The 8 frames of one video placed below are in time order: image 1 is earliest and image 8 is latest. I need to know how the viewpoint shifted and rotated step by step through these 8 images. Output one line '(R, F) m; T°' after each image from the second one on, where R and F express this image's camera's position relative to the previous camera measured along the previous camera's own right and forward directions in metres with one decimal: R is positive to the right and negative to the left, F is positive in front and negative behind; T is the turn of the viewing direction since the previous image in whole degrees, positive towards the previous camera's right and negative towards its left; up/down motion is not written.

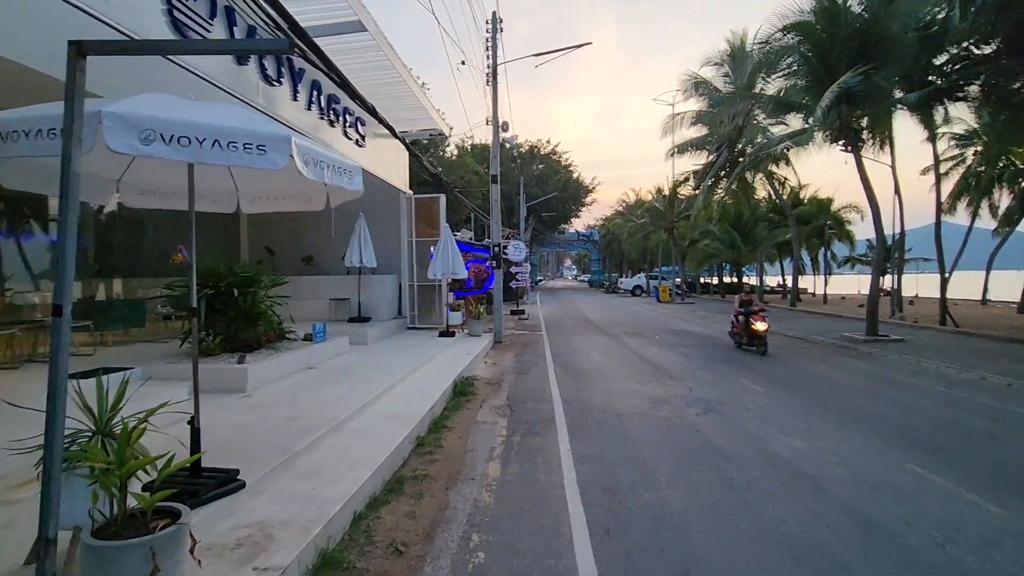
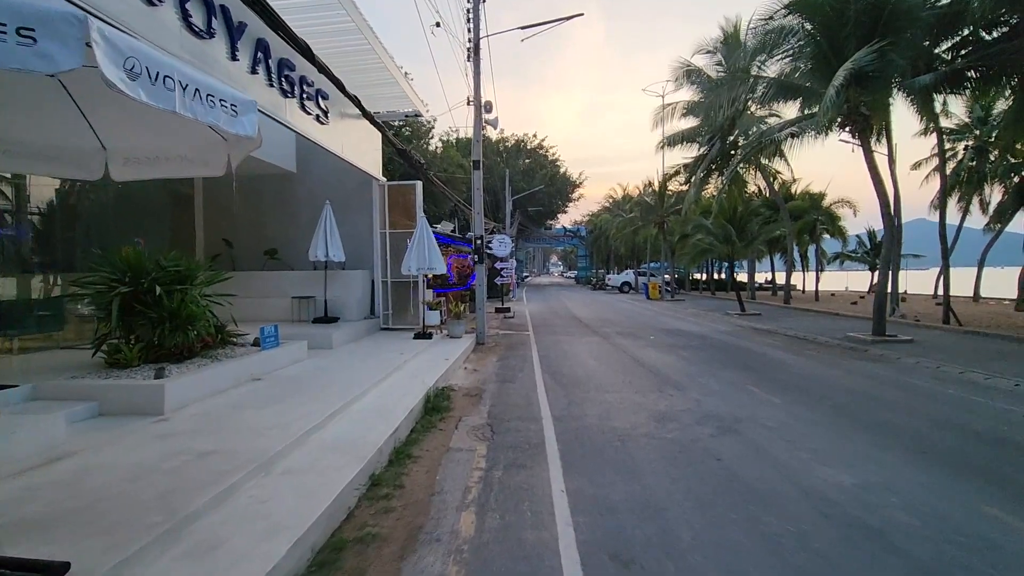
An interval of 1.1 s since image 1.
(0.0, +1.1) m; +1°
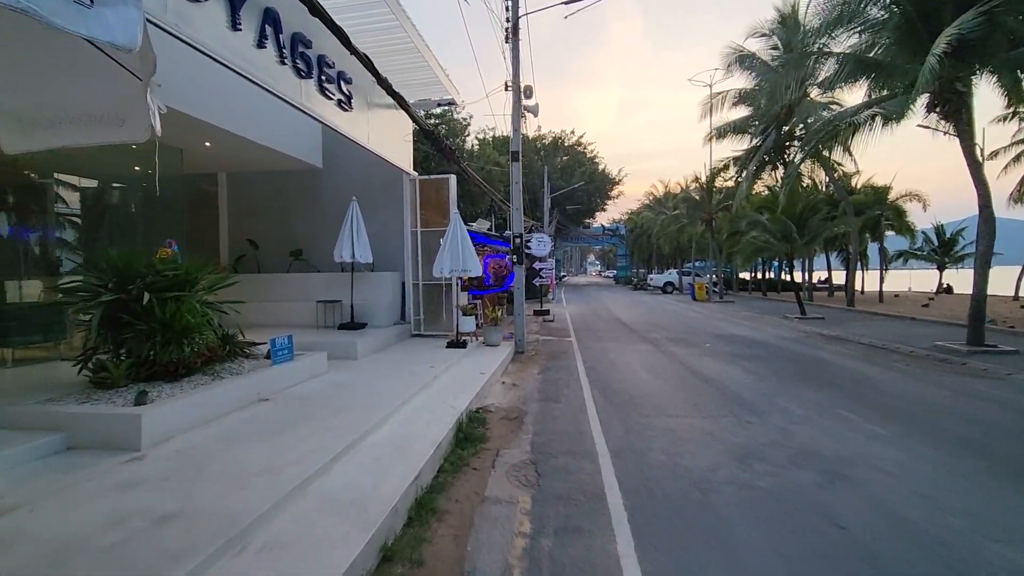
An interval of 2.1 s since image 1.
(-0.1, +1.0) m; -4°
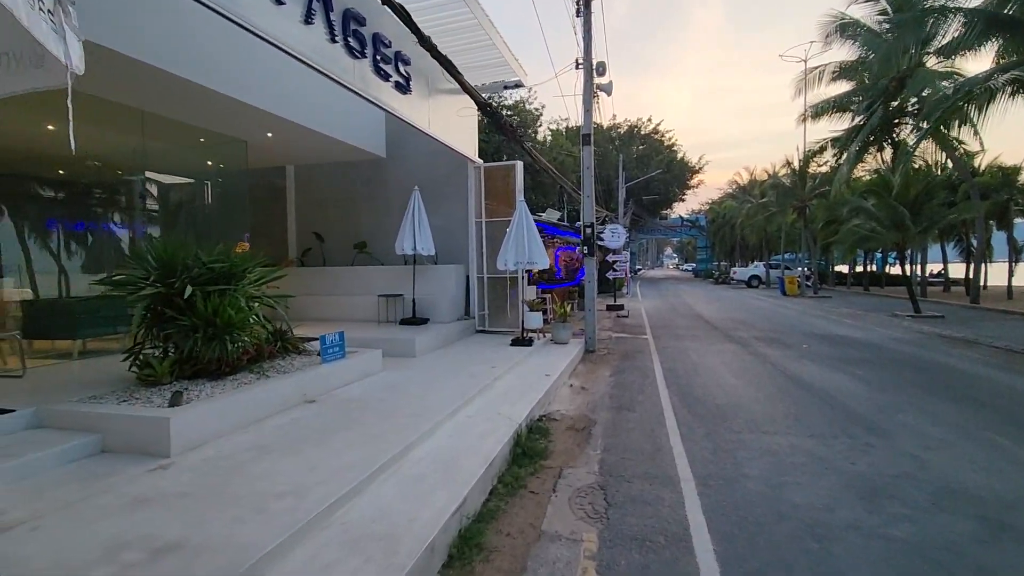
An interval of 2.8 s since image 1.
(+0.1, +0.7) m; -8°
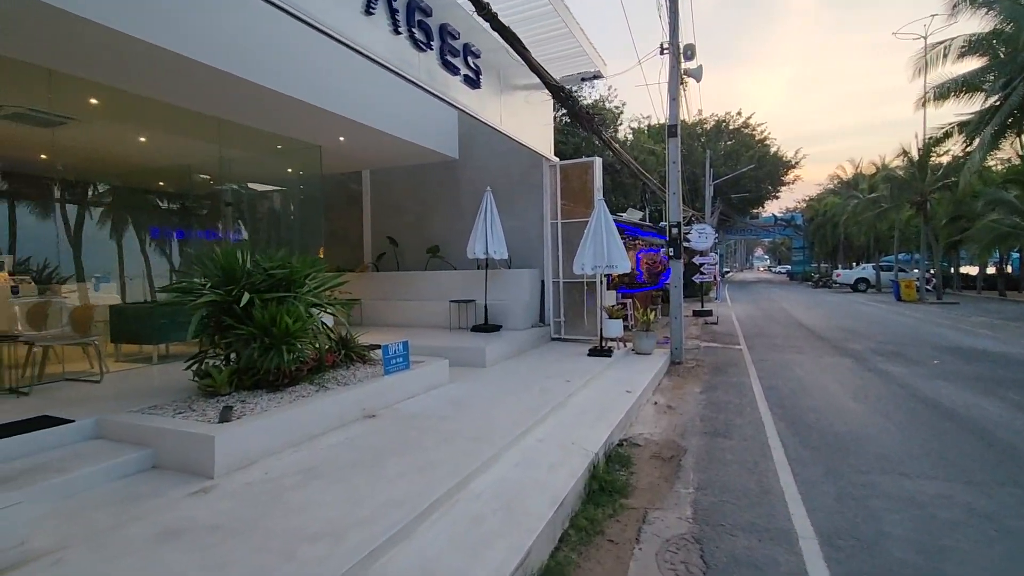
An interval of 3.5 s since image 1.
(0.0, +0.6) m; -8°
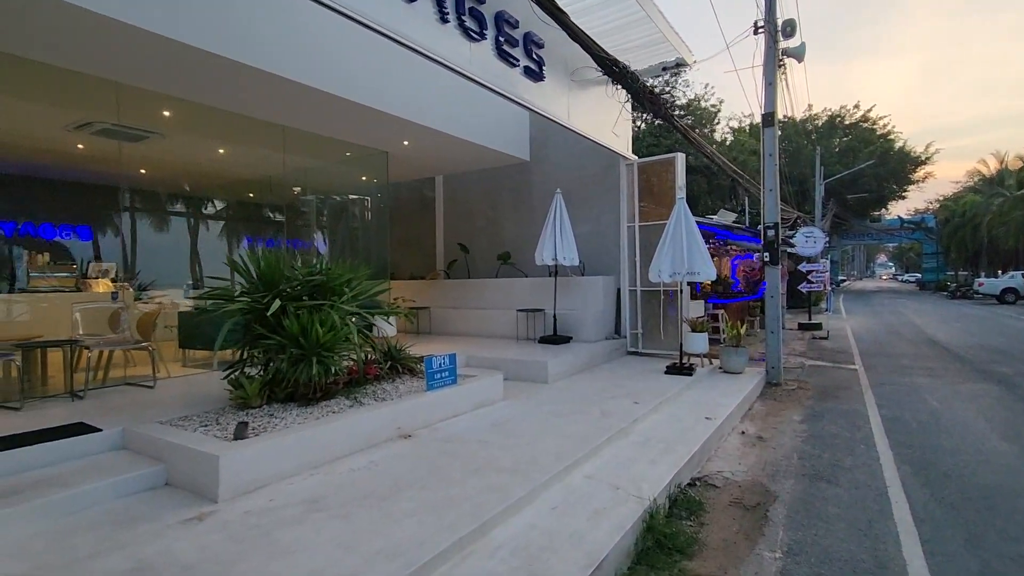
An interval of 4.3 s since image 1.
(+0.3, +0.6) m; -10°
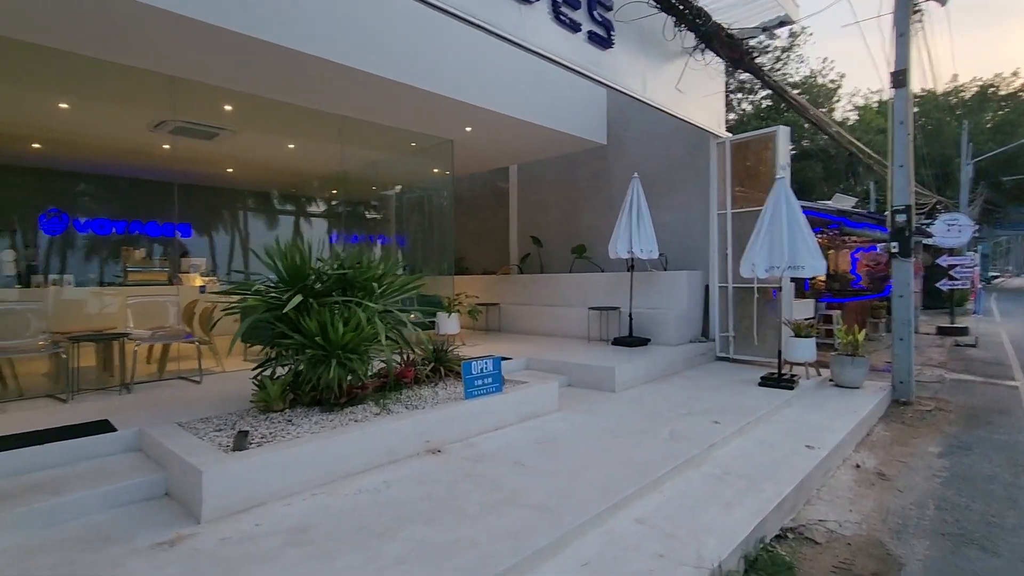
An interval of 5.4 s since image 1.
(+0.4, +0.7) m; -10°
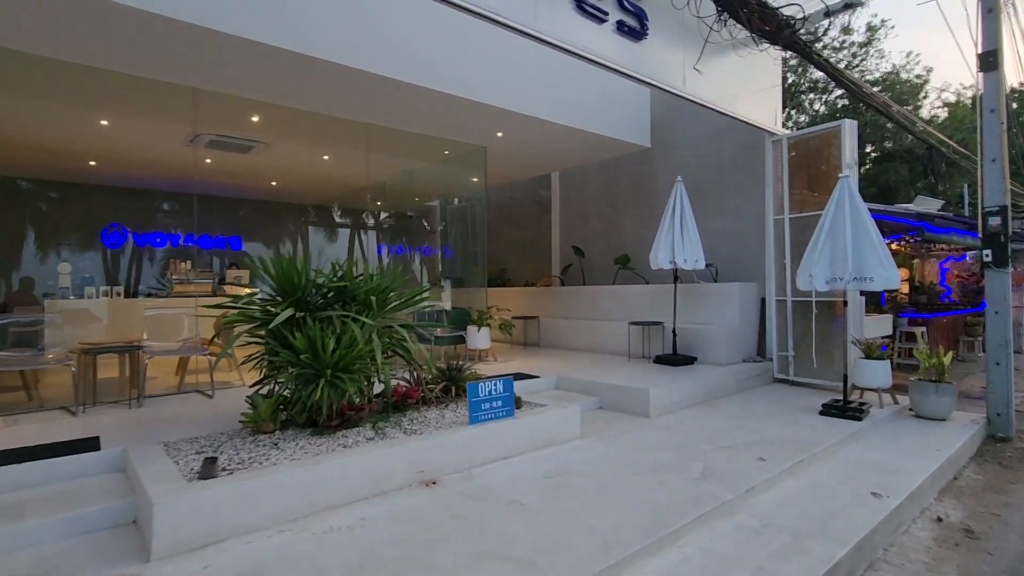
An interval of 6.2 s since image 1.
(+0.4, +0.4) m; -7°
